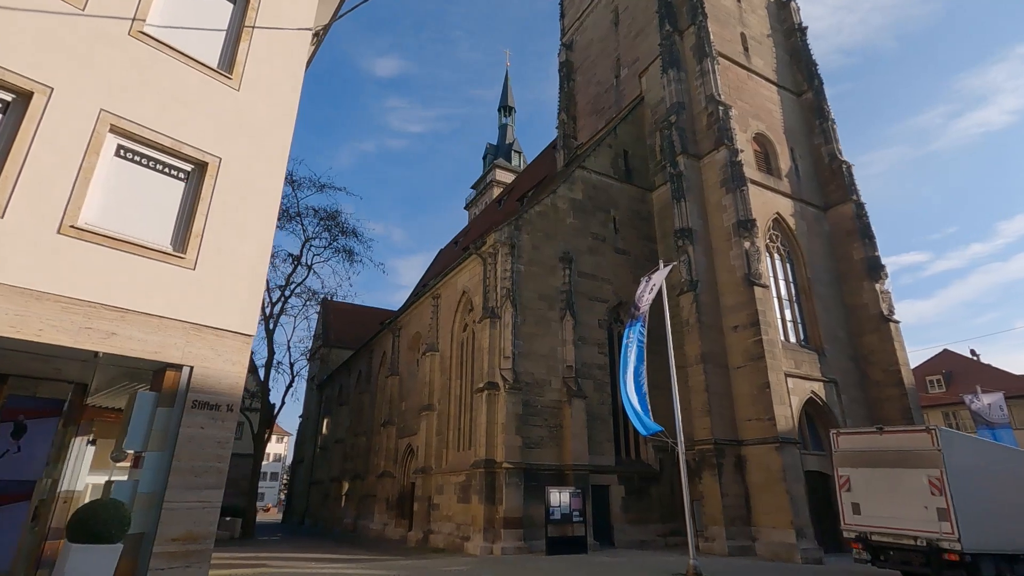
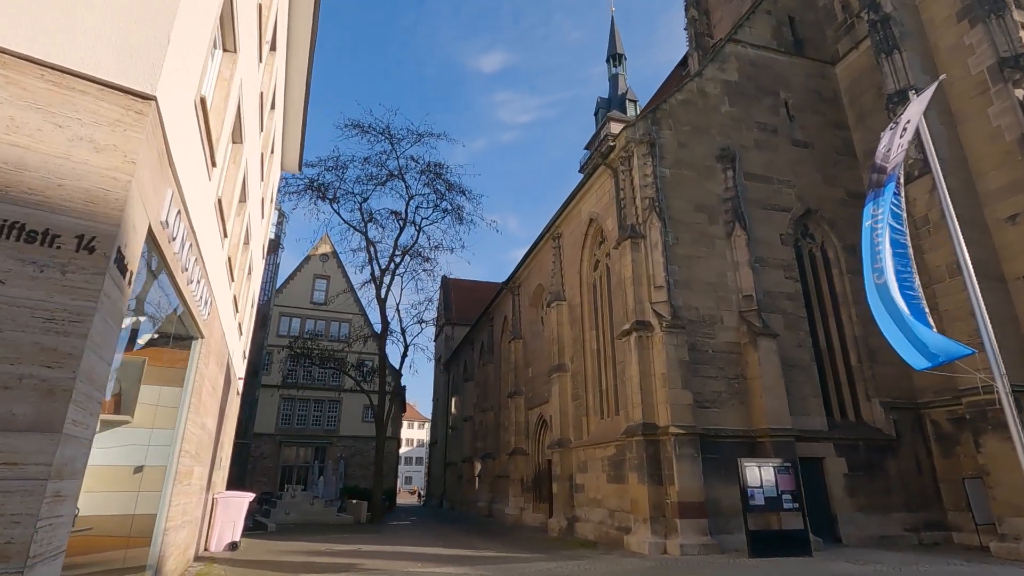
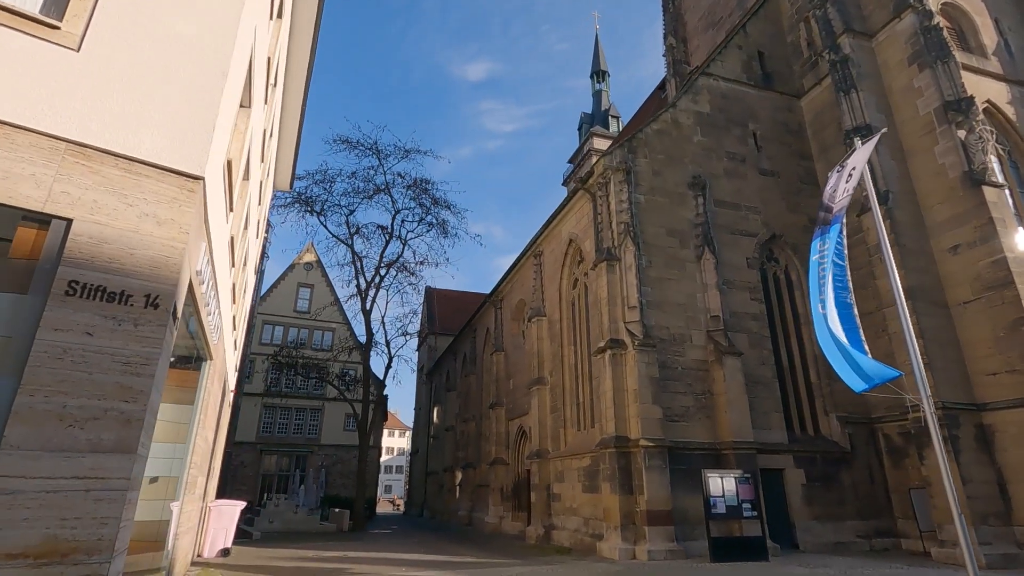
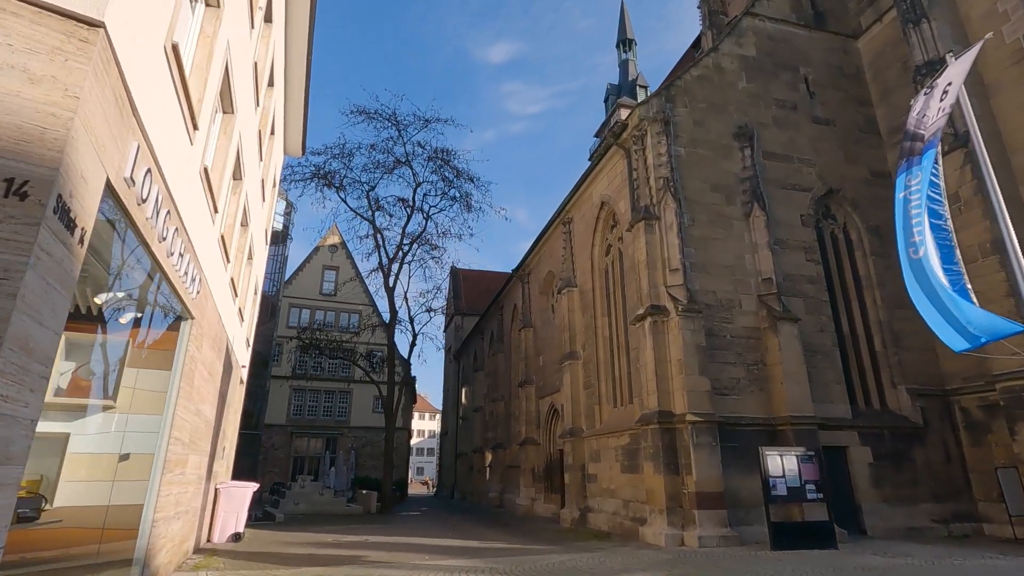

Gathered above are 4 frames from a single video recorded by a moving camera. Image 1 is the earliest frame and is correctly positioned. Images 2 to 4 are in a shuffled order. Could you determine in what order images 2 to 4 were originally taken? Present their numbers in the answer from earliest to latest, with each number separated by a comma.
3, 2, 4
